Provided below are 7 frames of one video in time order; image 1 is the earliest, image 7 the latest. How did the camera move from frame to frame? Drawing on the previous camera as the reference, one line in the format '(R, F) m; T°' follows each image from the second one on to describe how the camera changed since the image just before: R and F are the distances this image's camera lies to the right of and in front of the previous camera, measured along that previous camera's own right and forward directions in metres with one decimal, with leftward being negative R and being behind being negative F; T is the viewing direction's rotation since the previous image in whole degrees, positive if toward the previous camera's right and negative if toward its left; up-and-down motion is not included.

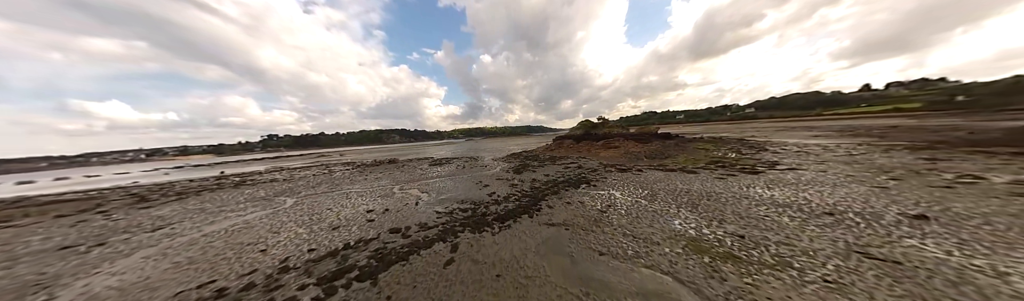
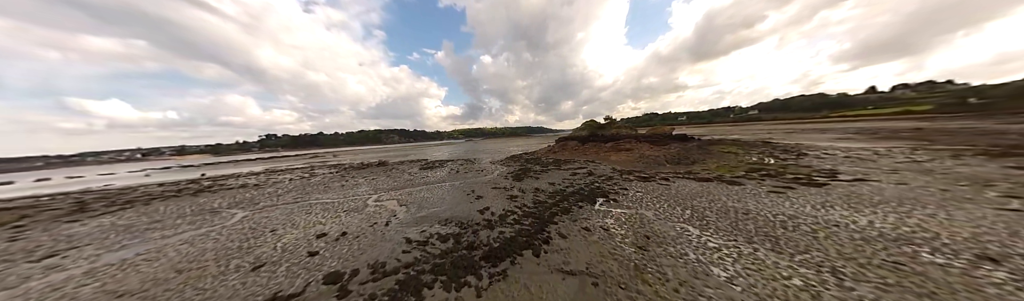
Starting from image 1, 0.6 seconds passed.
(+0.1, +2.5) m; 0°
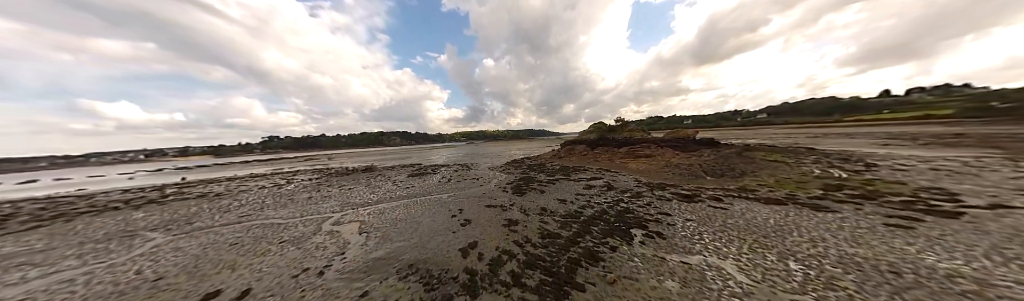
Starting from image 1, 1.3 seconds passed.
(+0.1, +2.8) m; -1°
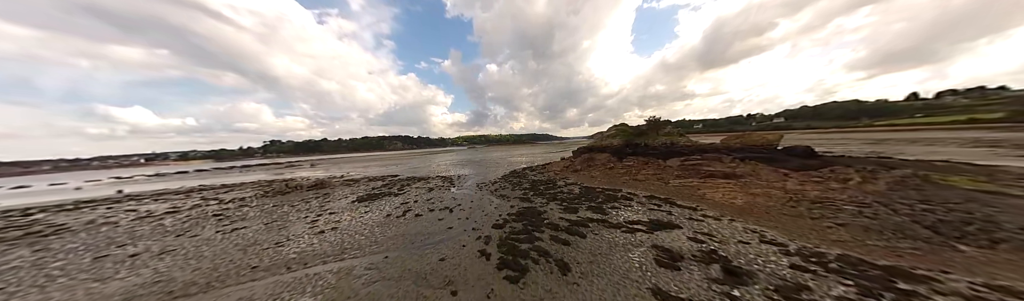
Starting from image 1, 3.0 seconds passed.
(+0.6, +6.1) m; -1°
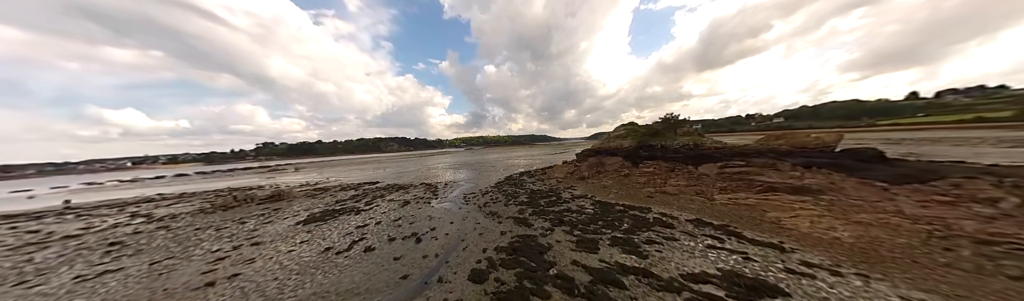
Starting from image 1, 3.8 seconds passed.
(+0.4, +2.7) m; 0°
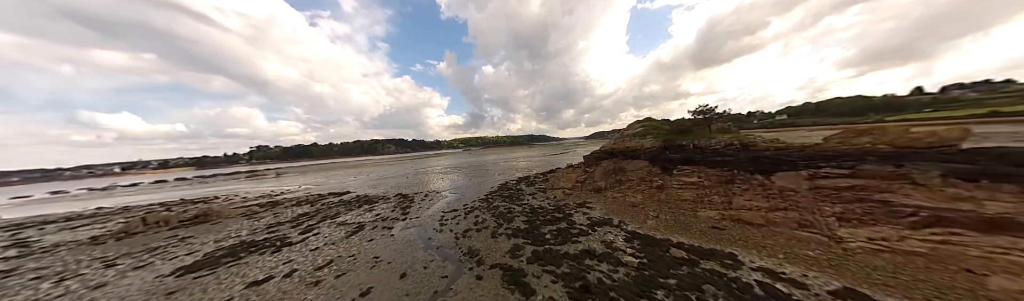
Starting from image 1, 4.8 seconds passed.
(+0.4, +3.1) m; 0°
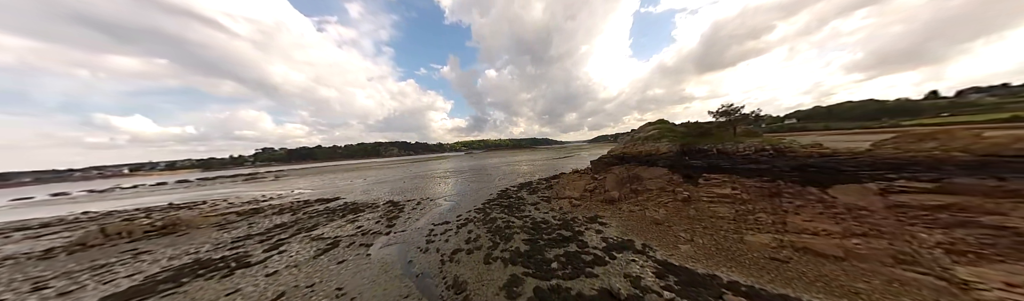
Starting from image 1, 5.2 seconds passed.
(+0.1, +1.2) m; -1°
